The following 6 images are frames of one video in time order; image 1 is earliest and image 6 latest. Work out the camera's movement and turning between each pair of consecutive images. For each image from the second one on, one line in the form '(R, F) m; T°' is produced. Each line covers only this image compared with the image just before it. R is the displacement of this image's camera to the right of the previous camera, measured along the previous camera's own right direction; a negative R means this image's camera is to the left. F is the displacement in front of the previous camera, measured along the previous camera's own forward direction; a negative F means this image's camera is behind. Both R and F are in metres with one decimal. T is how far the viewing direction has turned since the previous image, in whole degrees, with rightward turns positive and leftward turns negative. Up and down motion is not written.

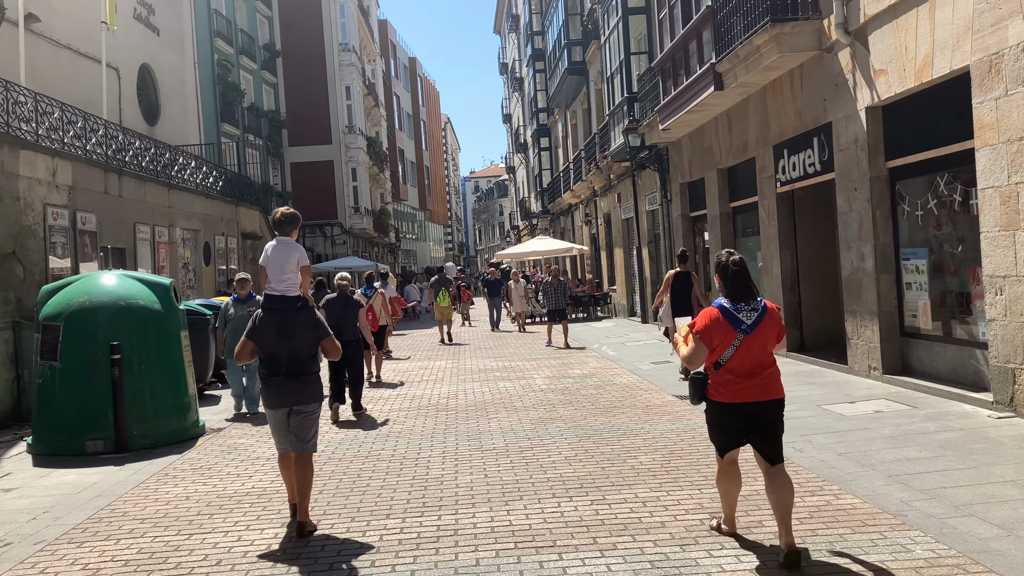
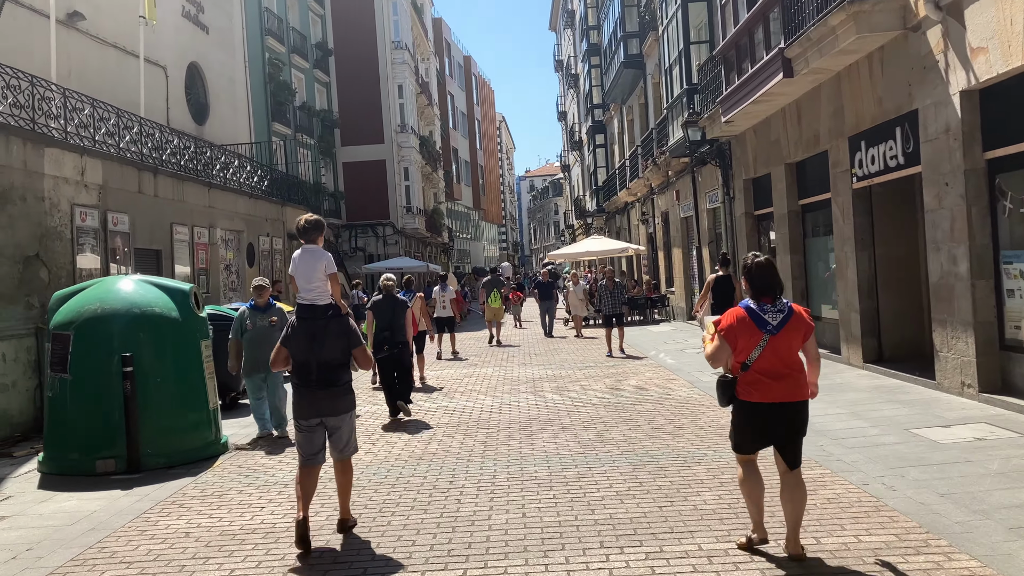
(+0.1, +0.8) m; -3°
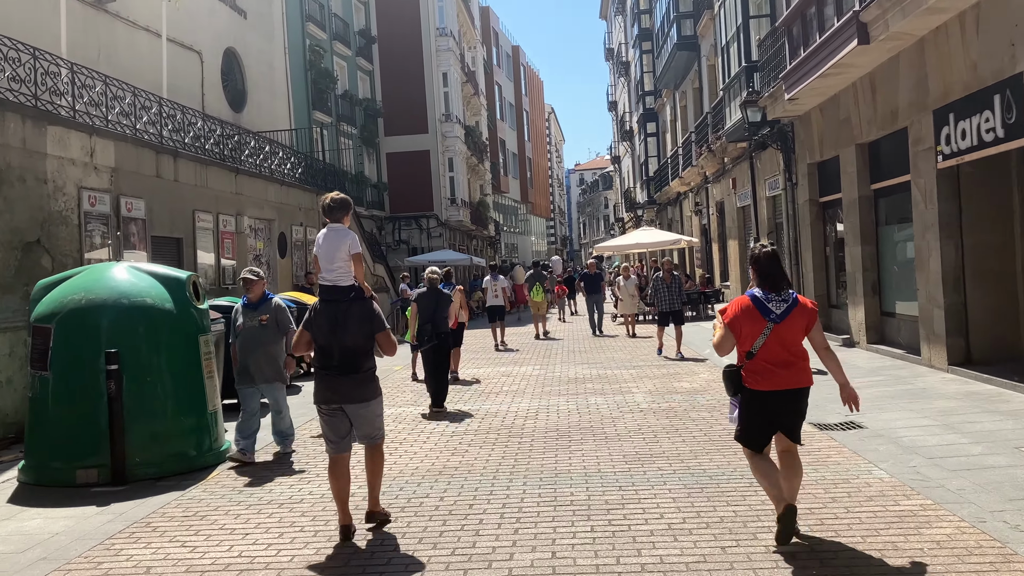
(+0.1, +1.0) m; -3°
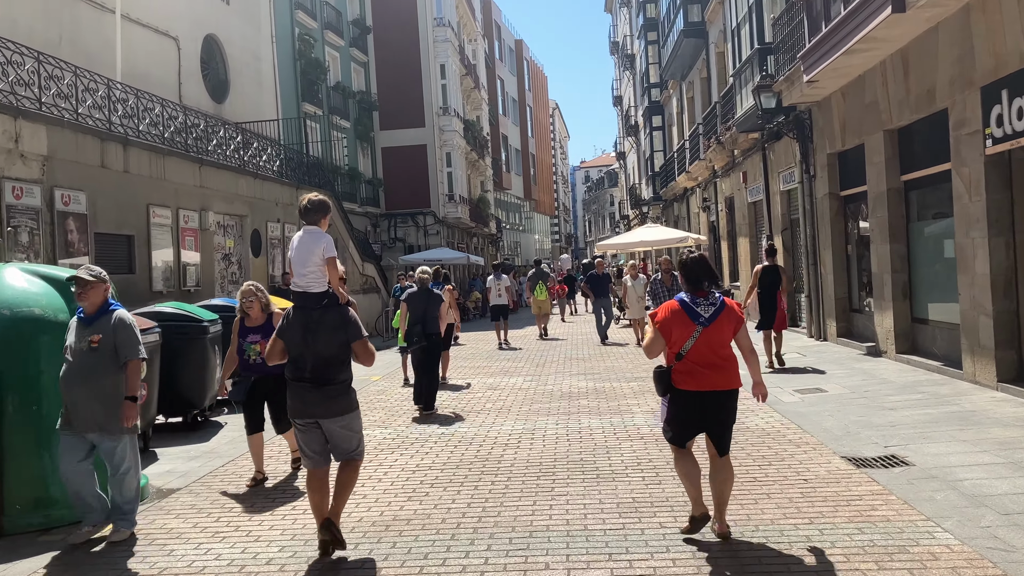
(+0.2, +1.2) m; 0°
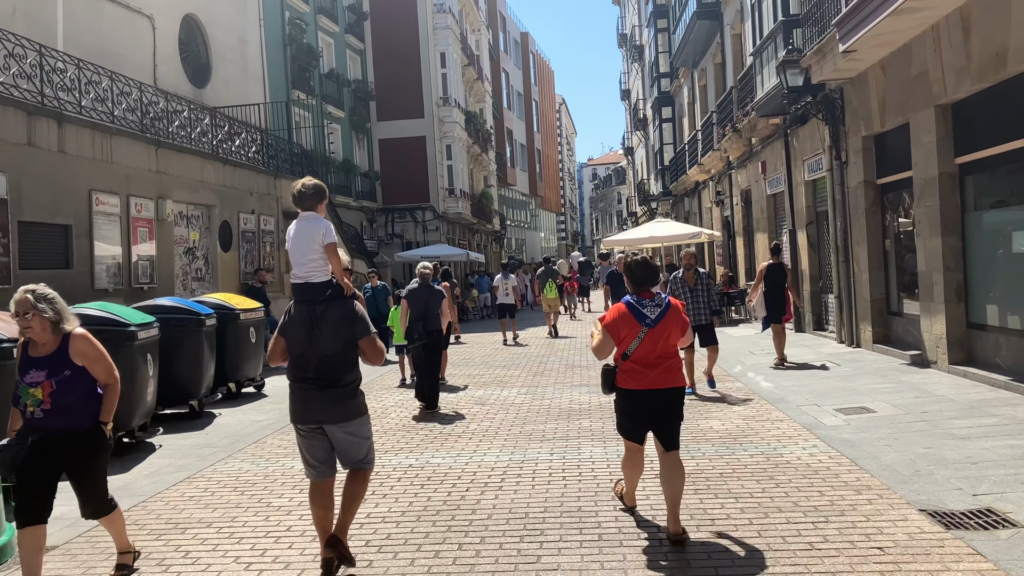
(+0.2, +1.4) m; 0°
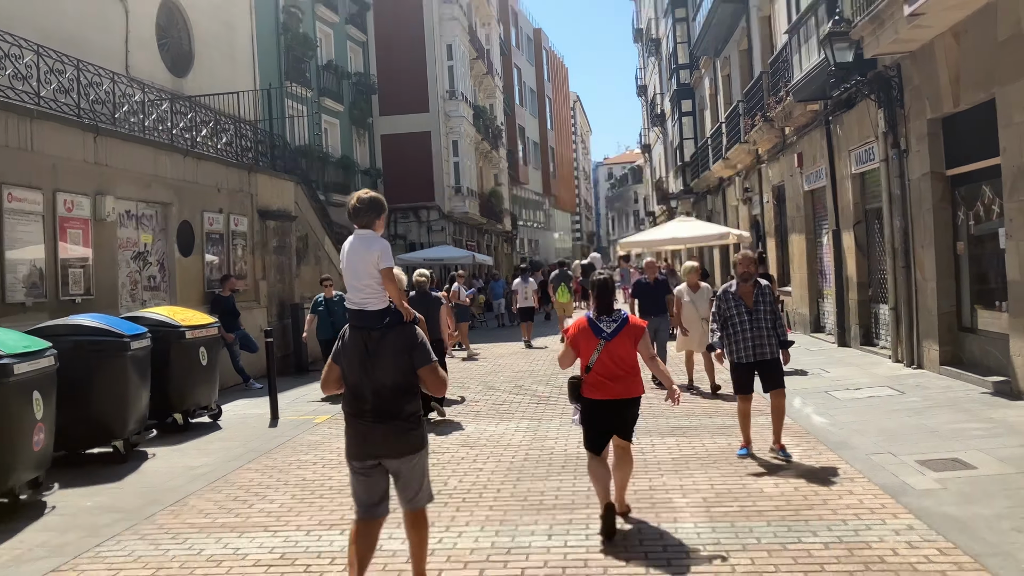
(+0.2, +1.7) m; -1°
